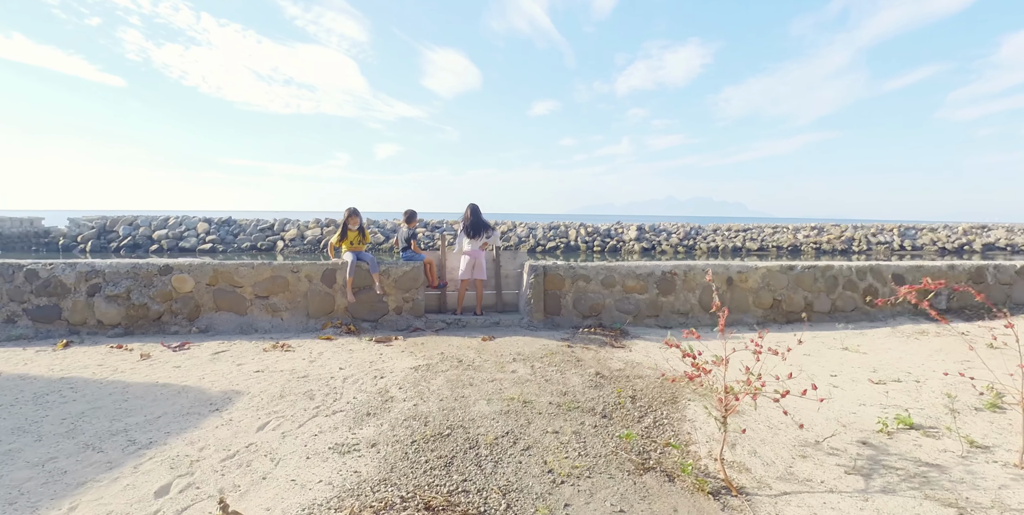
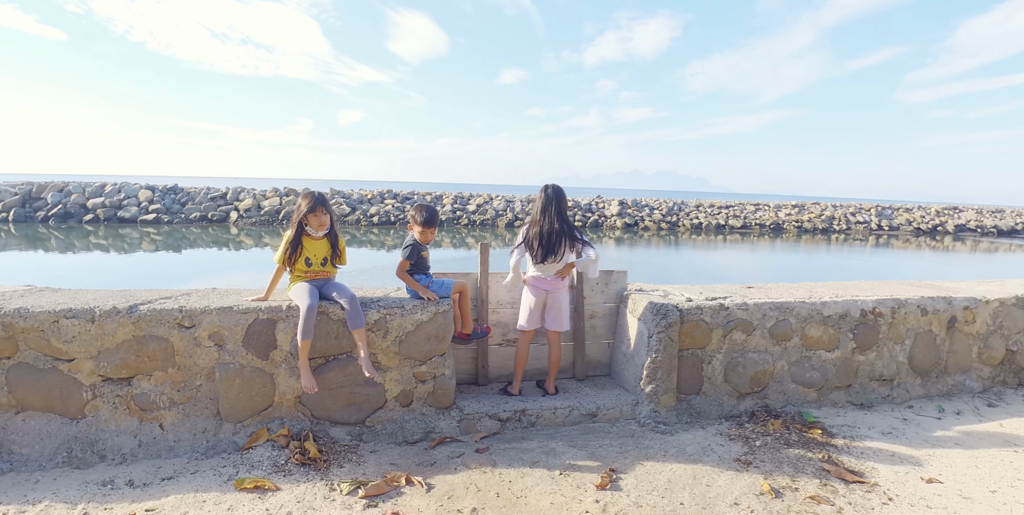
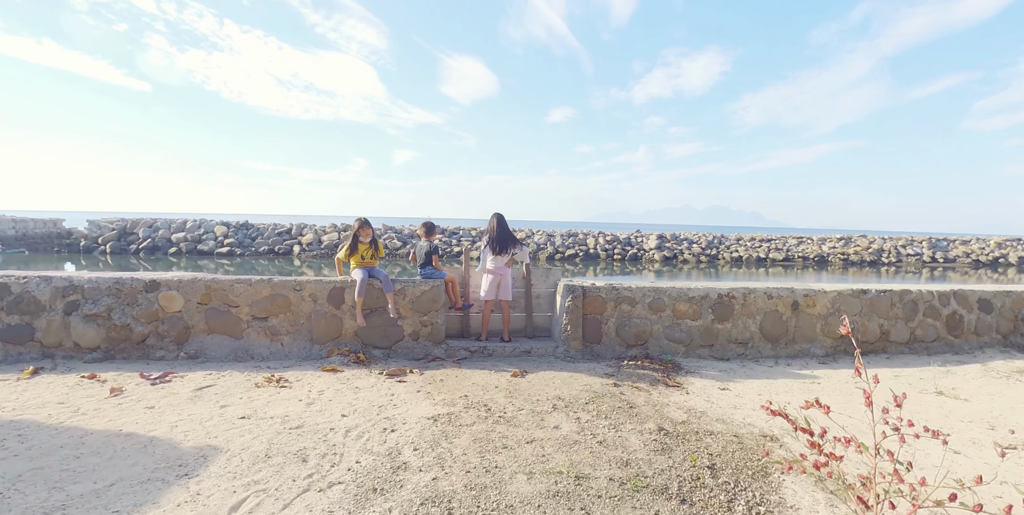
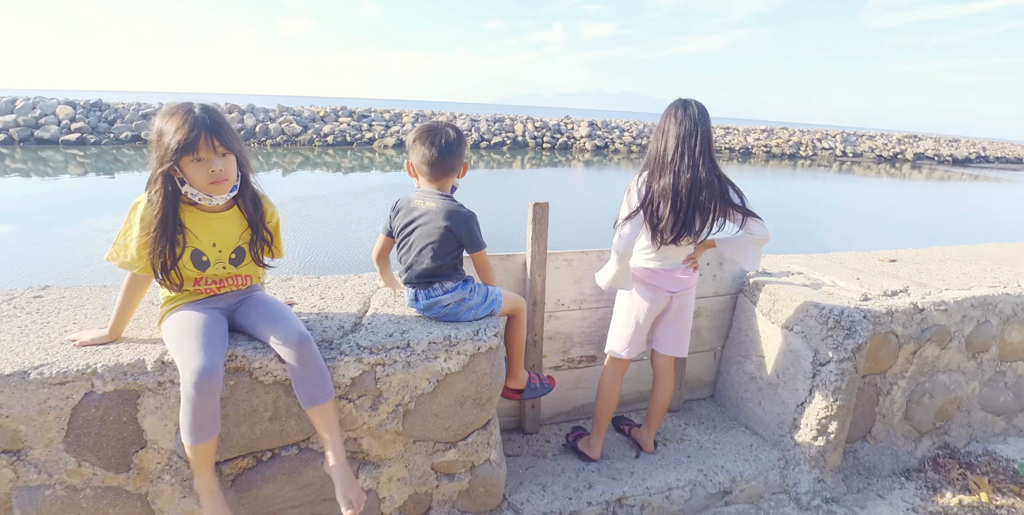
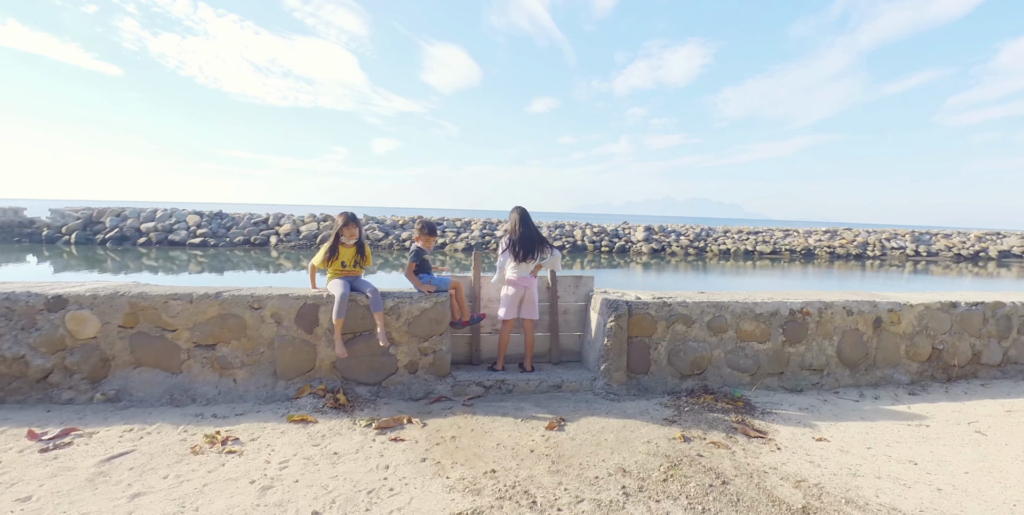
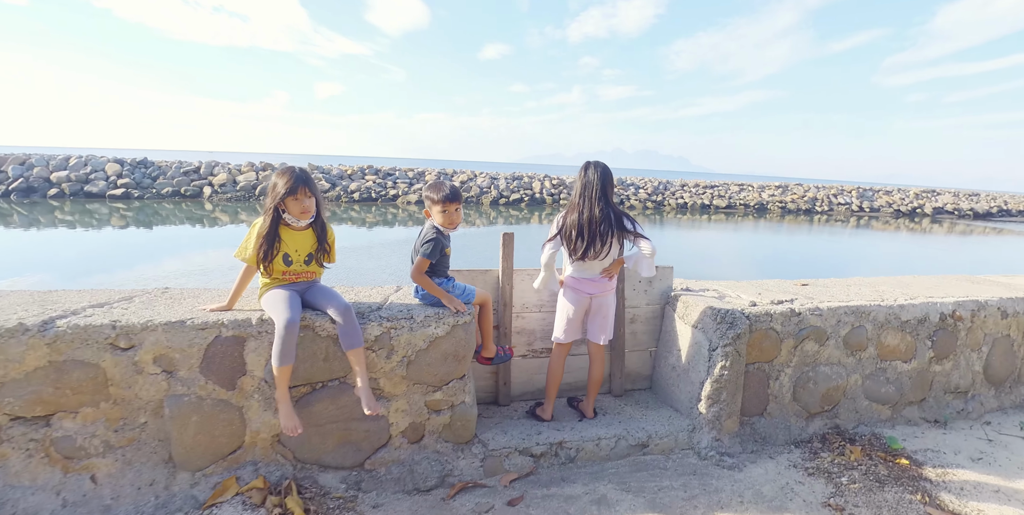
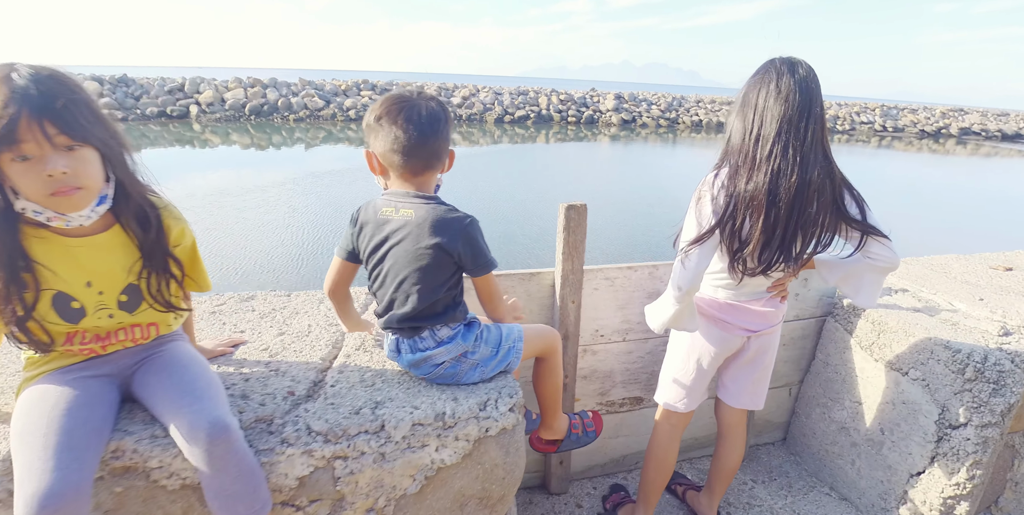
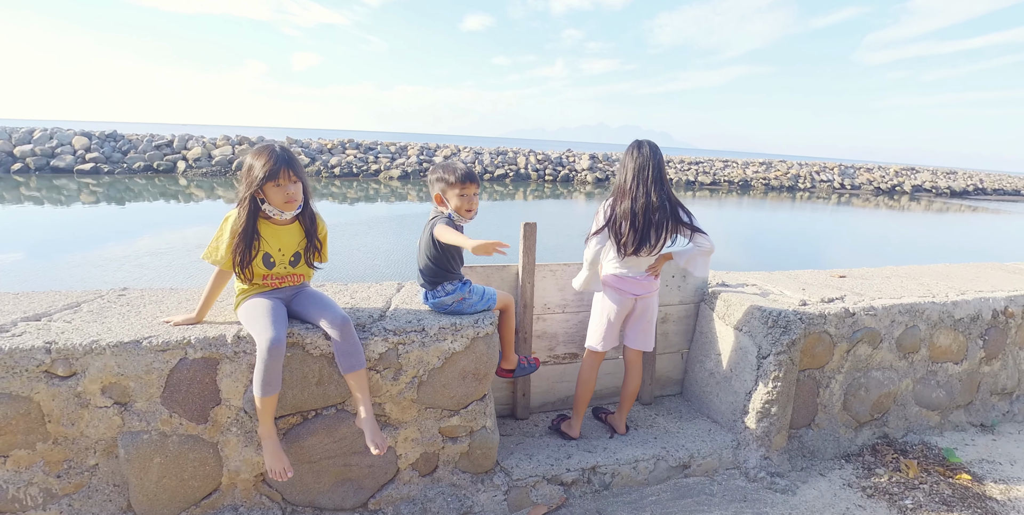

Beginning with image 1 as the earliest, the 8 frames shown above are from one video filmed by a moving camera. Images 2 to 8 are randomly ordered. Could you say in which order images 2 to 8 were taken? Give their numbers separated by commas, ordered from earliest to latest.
3, 5, 2, 6, 8, 4, 7
